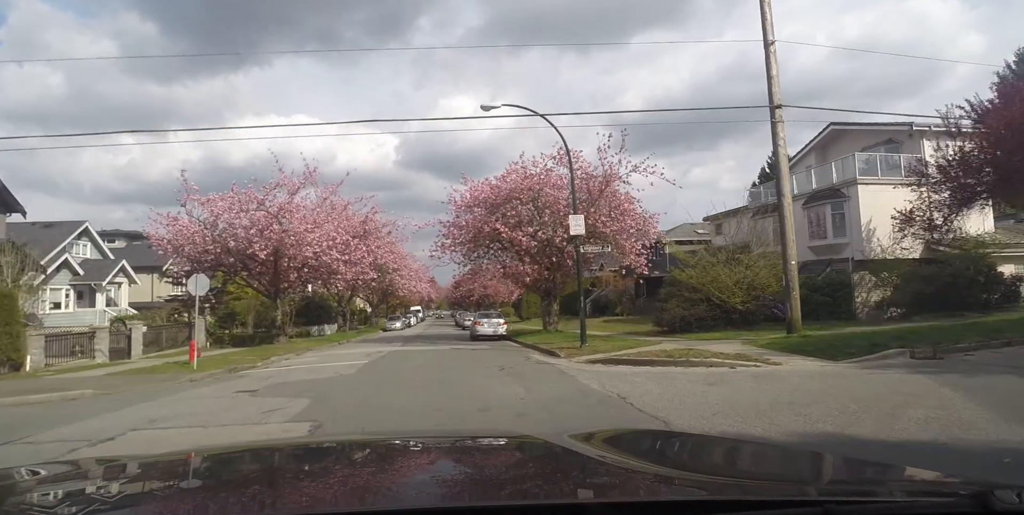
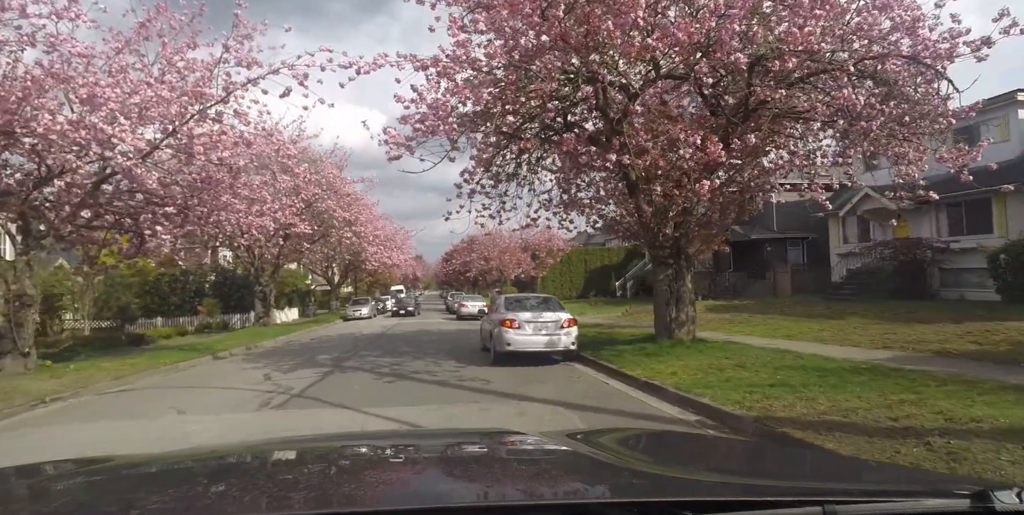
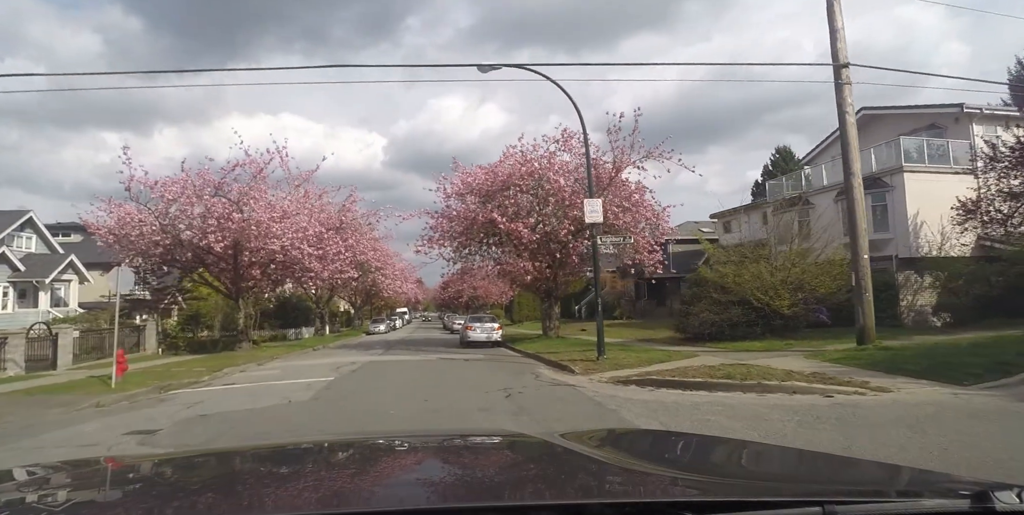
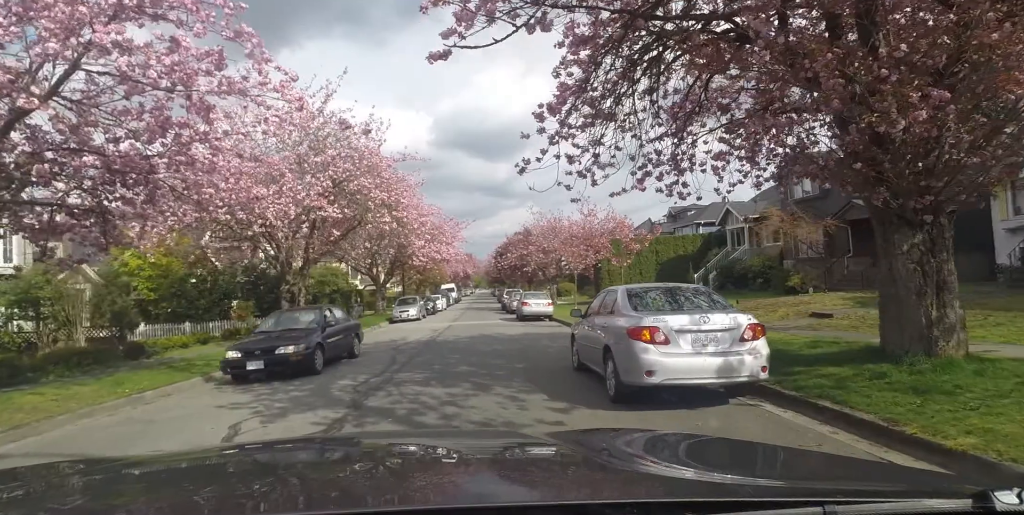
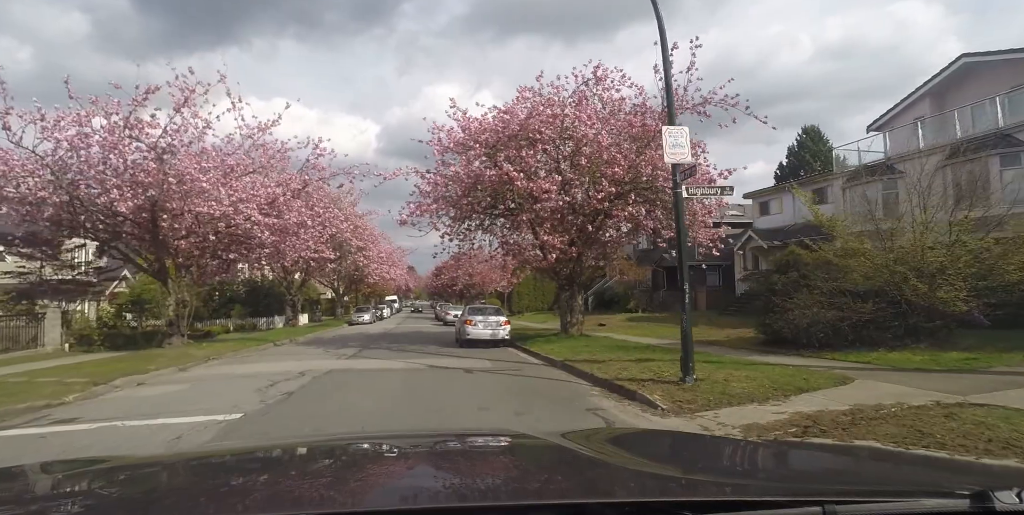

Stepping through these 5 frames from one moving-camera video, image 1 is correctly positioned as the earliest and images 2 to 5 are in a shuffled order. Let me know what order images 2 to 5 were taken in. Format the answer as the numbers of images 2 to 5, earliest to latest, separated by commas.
3, 5, 2, 4
